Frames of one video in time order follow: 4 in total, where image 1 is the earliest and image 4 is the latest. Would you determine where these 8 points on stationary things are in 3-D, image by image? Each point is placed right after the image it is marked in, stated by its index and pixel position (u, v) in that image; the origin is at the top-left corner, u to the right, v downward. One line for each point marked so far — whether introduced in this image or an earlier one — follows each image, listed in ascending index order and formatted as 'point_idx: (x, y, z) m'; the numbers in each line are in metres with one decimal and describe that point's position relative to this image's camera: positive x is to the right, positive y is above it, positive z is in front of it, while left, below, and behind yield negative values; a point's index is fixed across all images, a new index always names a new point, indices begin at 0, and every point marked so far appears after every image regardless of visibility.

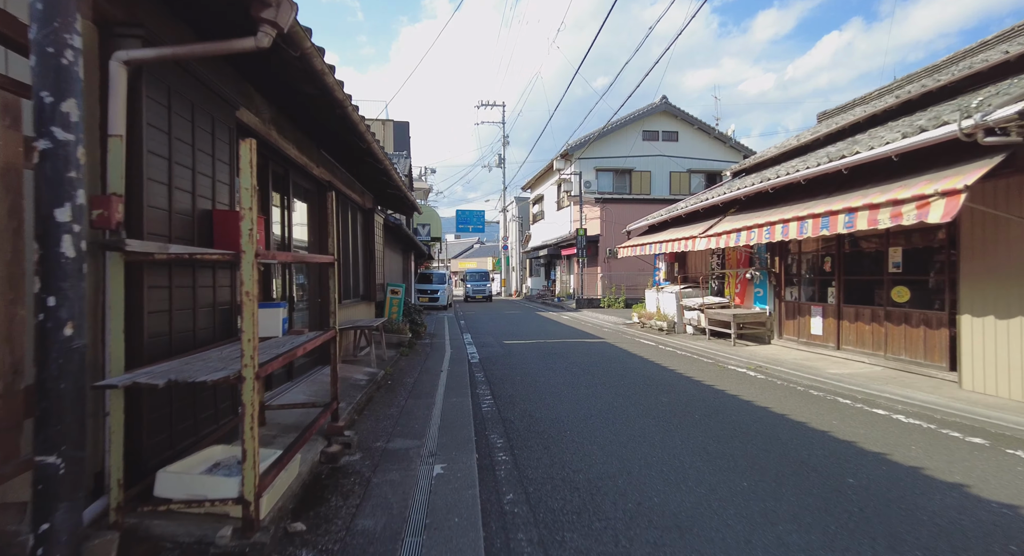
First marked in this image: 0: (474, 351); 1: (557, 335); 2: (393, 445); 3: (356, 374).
0: (-0.8, -1.5, +10.2) m
1: (+1.1, -1.4, +12.5) m
2: (-1.0, -1.4, +4.2) m
3: (-2.0, -1.2, +6.4) m
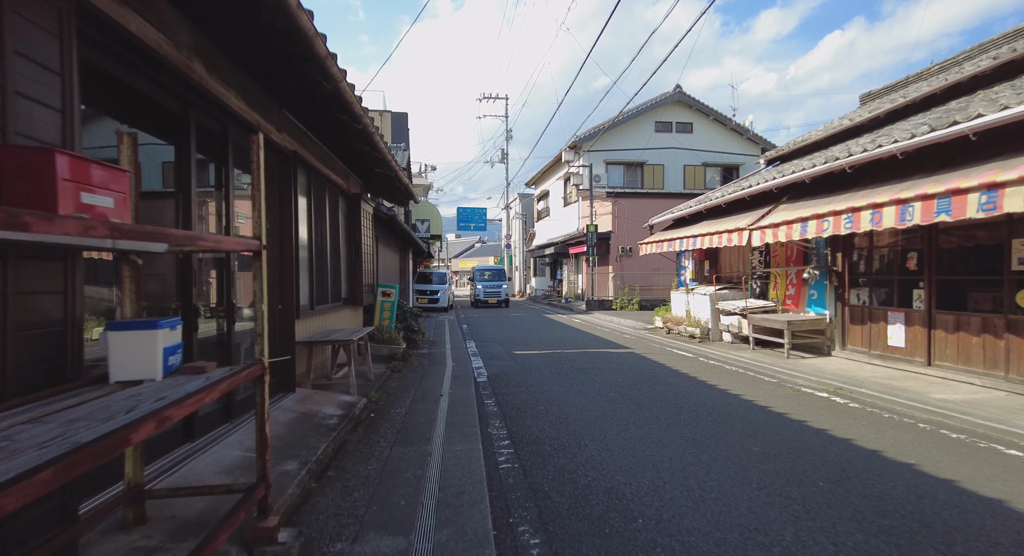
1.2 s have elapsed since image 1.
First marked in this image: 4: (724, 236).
0: (-0.5, -1.5, +8.6) m
1: (+1.3, -1.4, +10.9) m
2: (-0.8, -1.4, +2.6) m
3: (-1.8, -1.2, +4.8) m
4: (+4.2, +0.8, +10.0) m
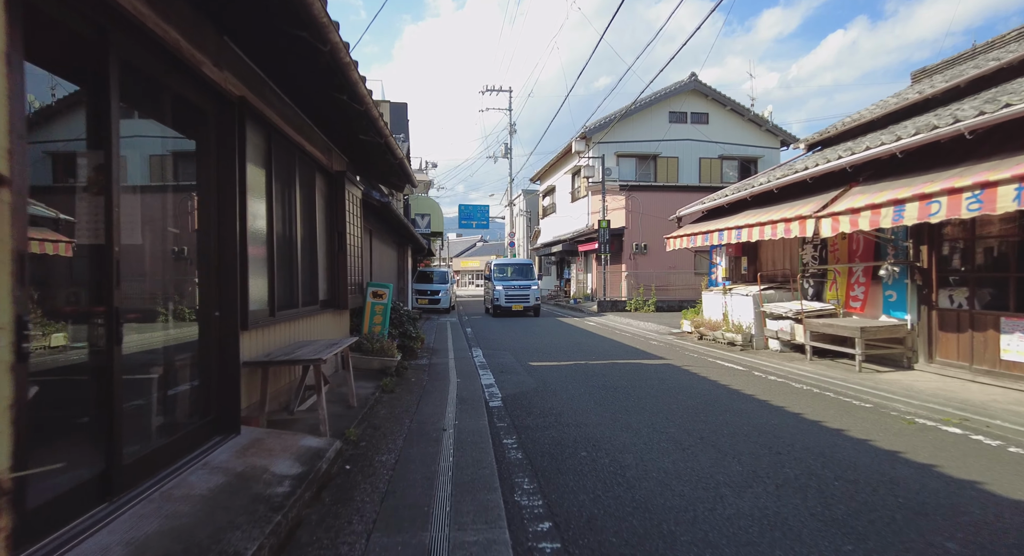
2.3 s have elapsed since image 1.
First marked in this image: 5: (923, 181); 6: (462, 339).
0: (-0.3, -1.4, +7.1) m
1: (+1.6, -1.4, +9.3) m
2: (-0.5, -1.3, +1.0) m
3: (-1.5, -1.2, +3.3) m
4: (+4.4, +0.9, +8.5) m
5: (+4.9, +1.1, +6.0) m
6: (-1.2, -1.5, +12.2) m
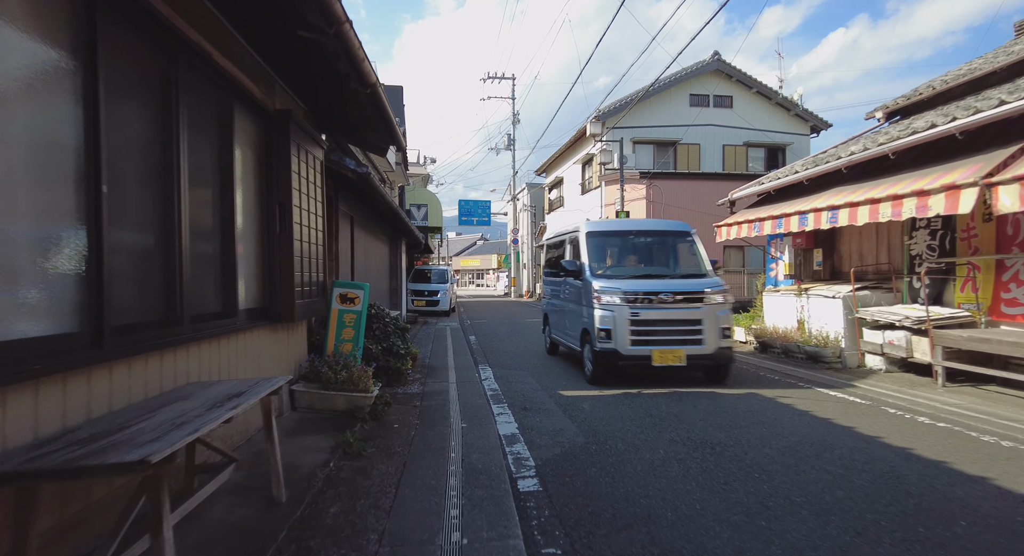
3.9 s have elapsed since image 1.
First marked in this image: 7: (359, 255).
0: (0.0, -1.4, +4.8) m
1: (+1.9, -1.4, +7.0) m
2: (-0.2, -1.3, -1.3) m
3: (-1.2, -1.2, +1.0) m
4: (+4.7, +0.9, +6.1) m
5: (+5.2, +1.2, +3.7) m
6: (-0.9, -1.4, +9.9) m
7: (-3.3, +0.5, +11.0) m
